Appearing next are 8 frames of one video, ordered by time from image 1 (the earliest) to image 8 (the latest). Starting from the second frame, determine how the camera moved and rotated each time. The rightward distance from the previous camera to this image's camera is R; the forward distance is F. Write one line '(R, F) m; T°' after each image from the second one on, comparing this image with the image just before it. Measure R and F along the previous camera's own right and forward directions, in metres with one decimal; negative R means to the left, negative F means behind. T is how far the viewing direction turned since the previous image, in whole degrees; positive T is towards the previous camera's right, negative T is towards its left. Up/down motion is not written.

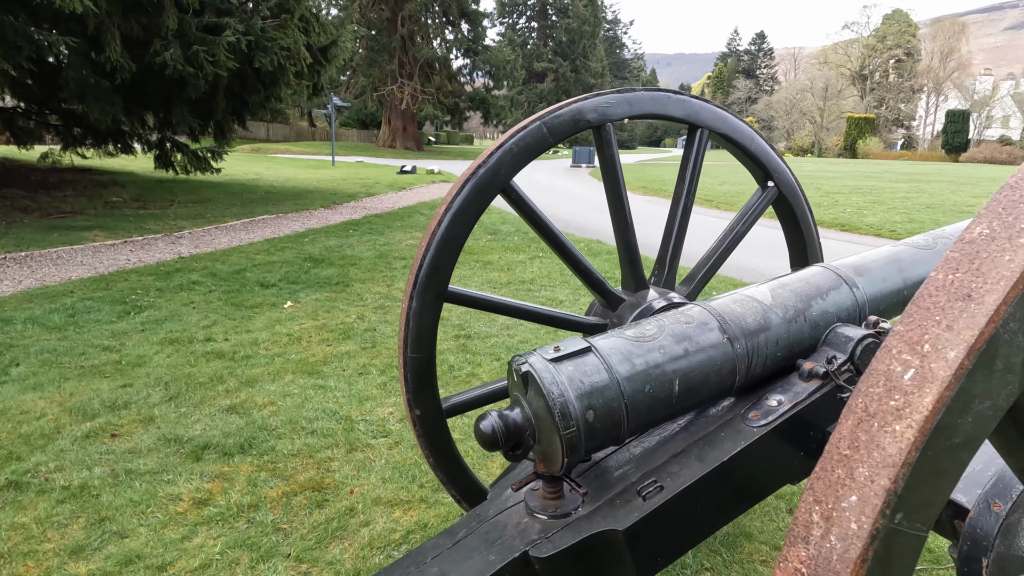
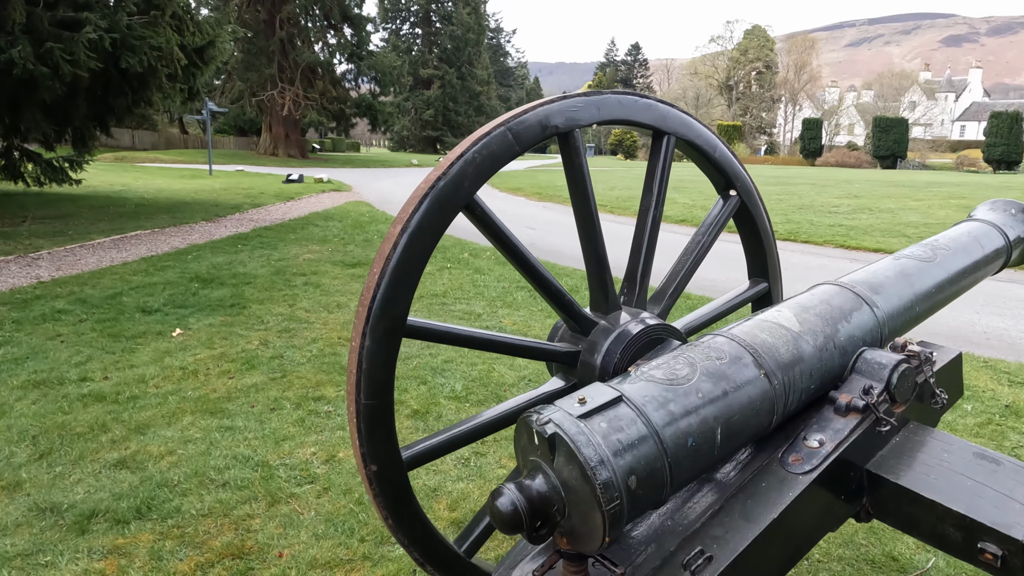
(-0.2, +0.3) m; +9°
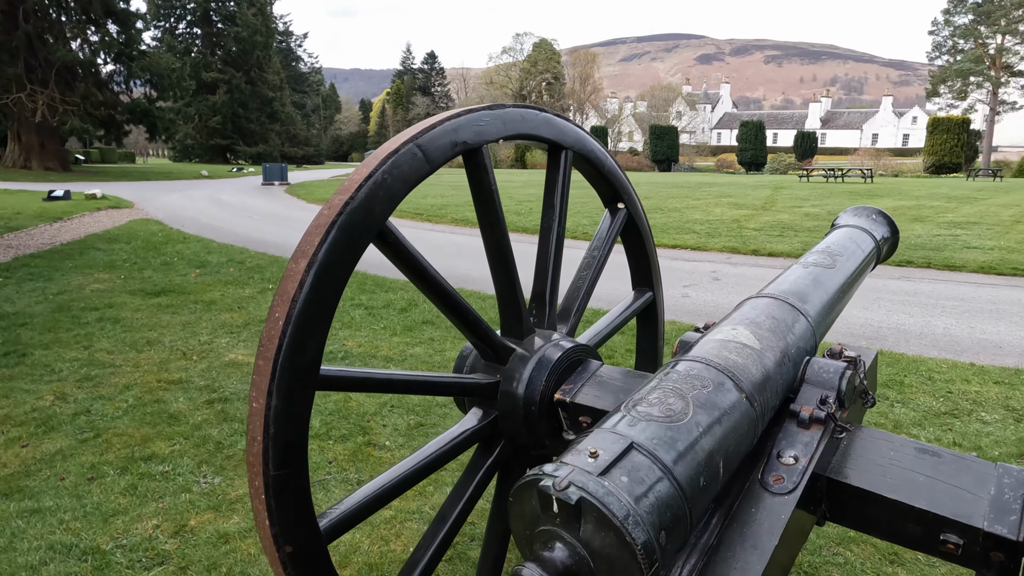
(-0.3, +0.2) m; +16°
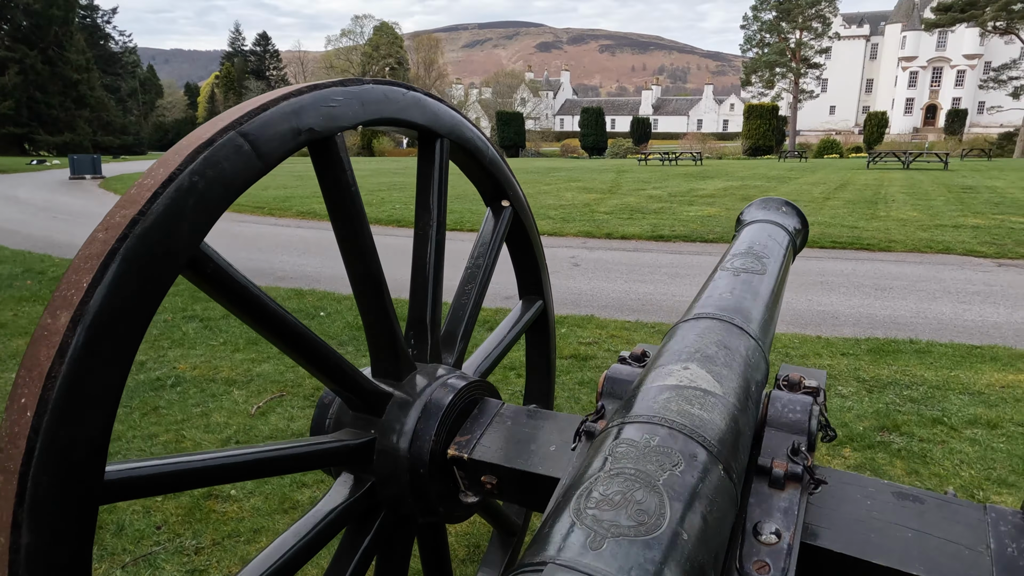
(0.0, +0.5) m; +12°
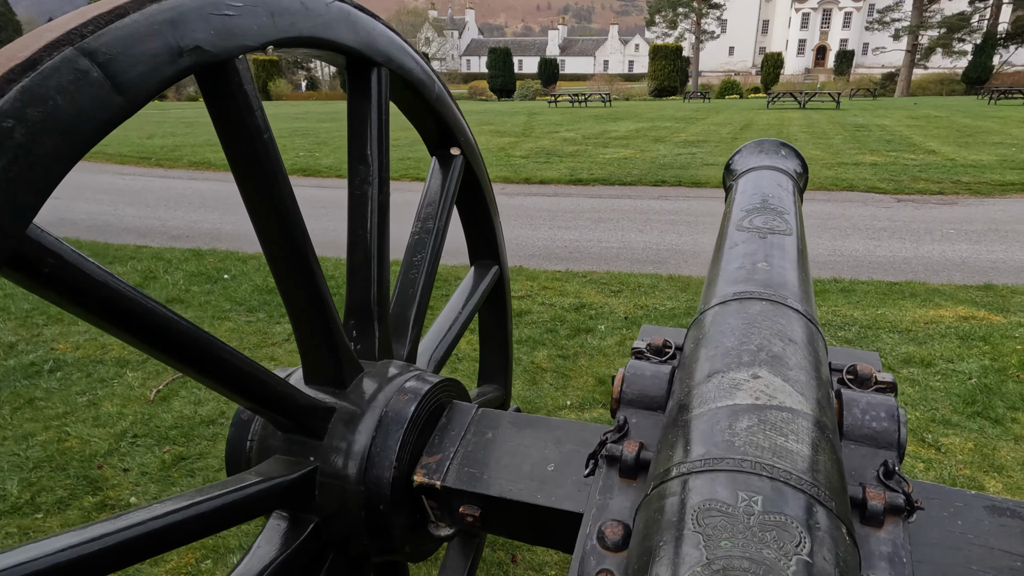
(-0.1, +0.4) m; +7°
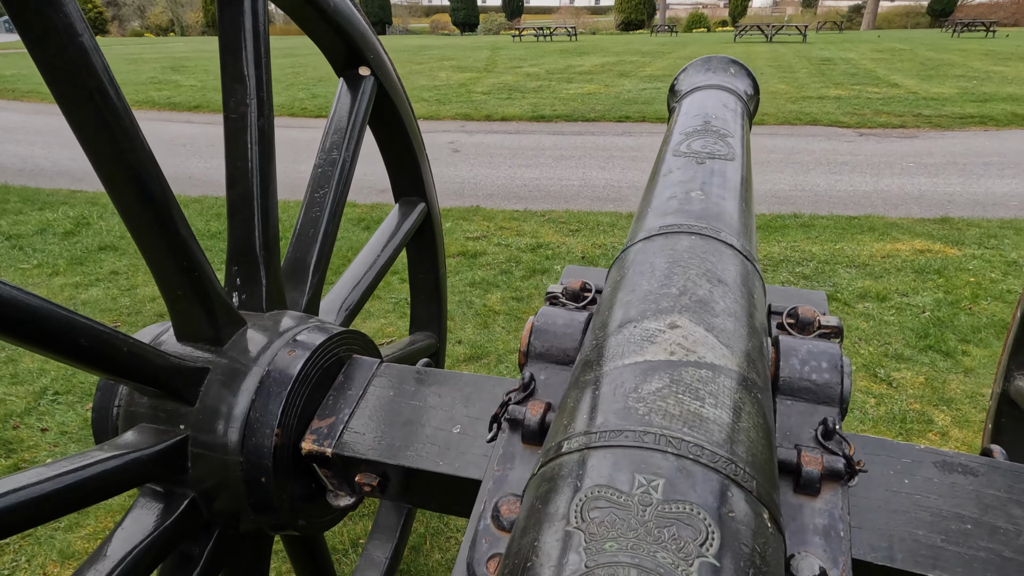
(+0.1, +0.2) m; +3°
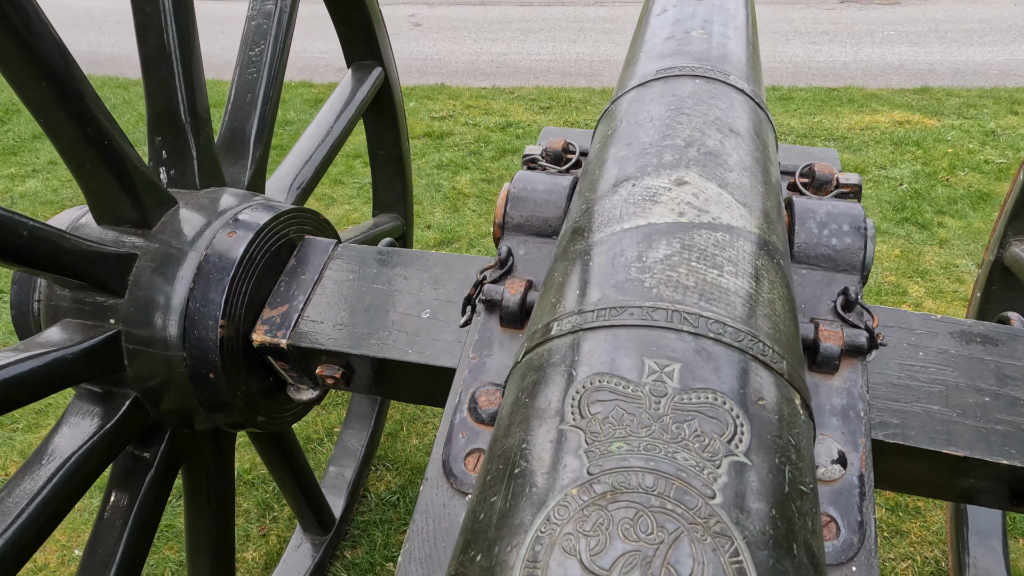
(0.0, +0.1) m; +2°
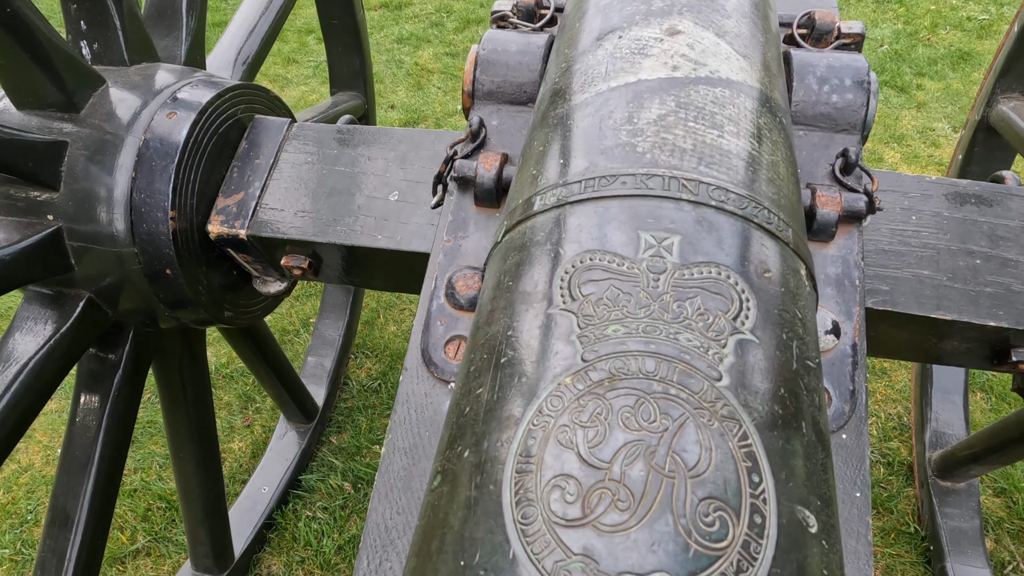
(0.0, +0.1) m; +2°
